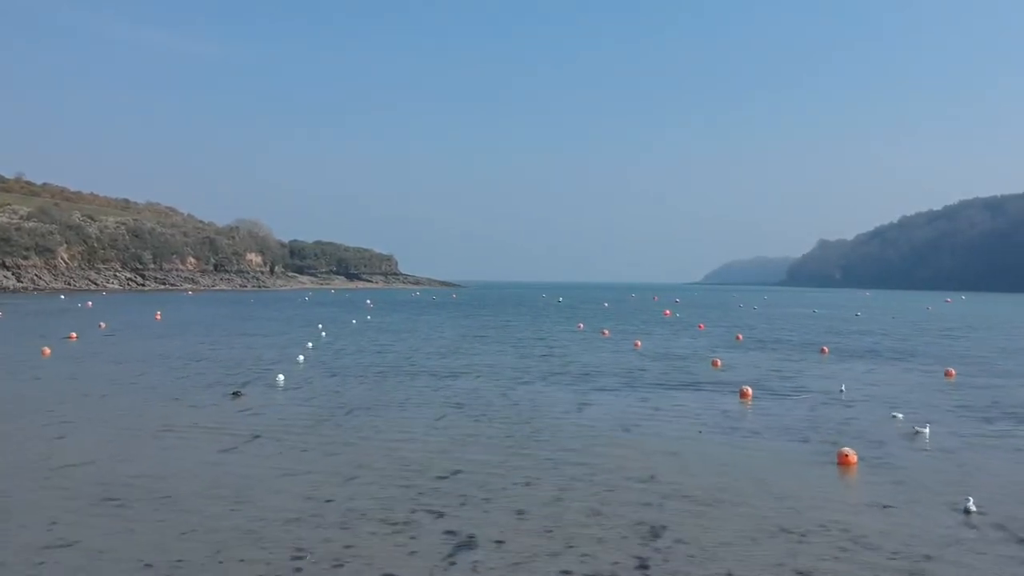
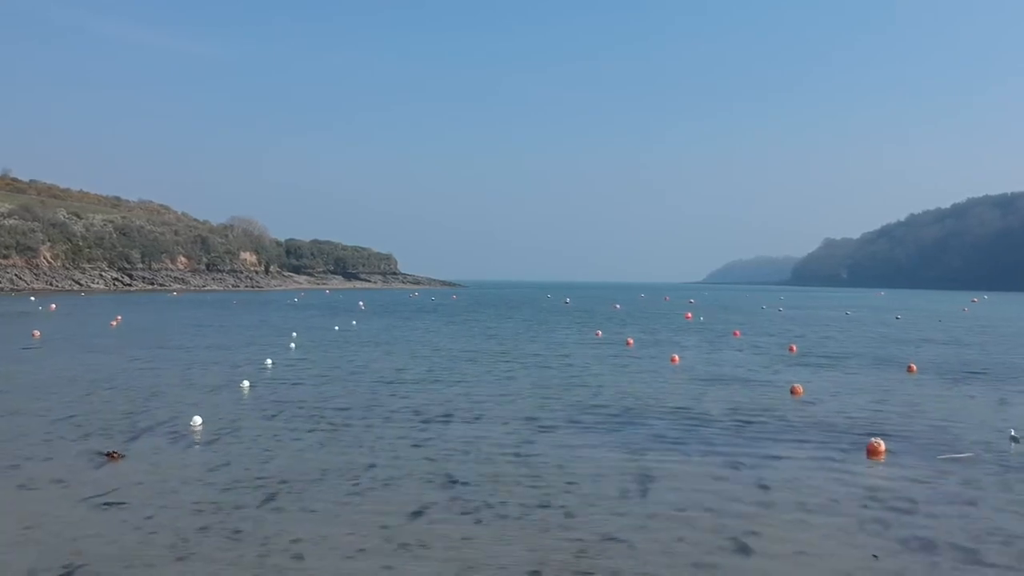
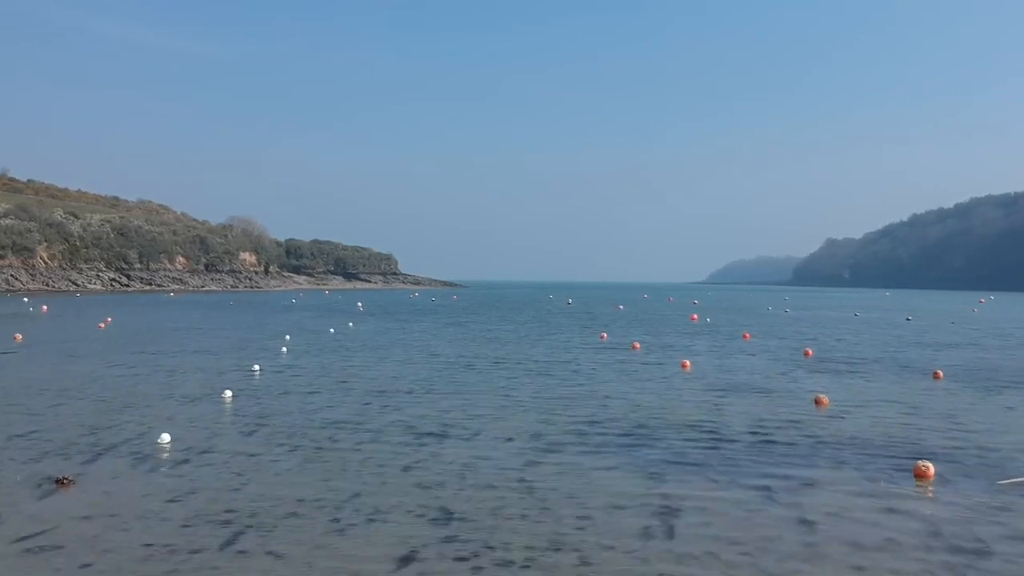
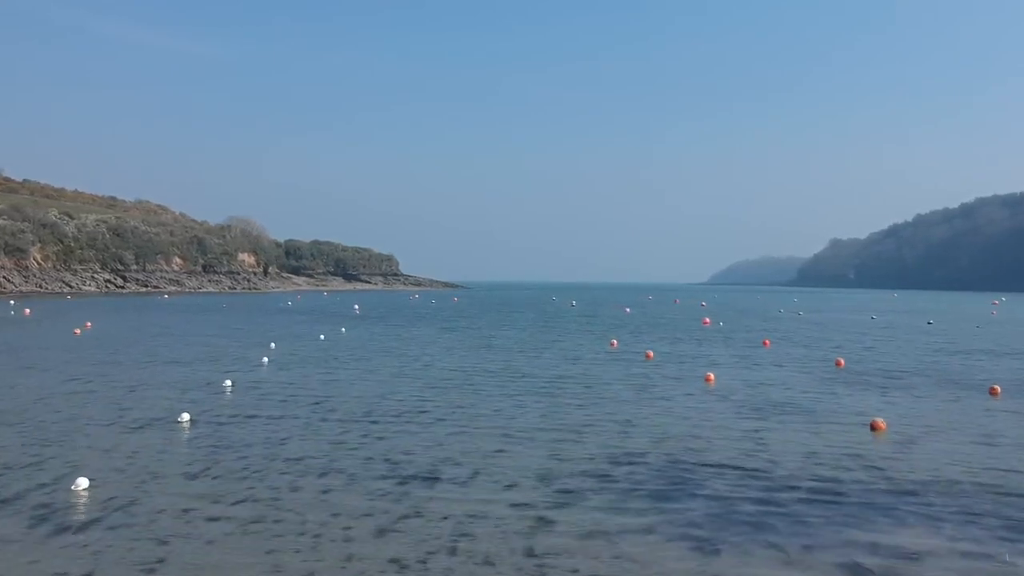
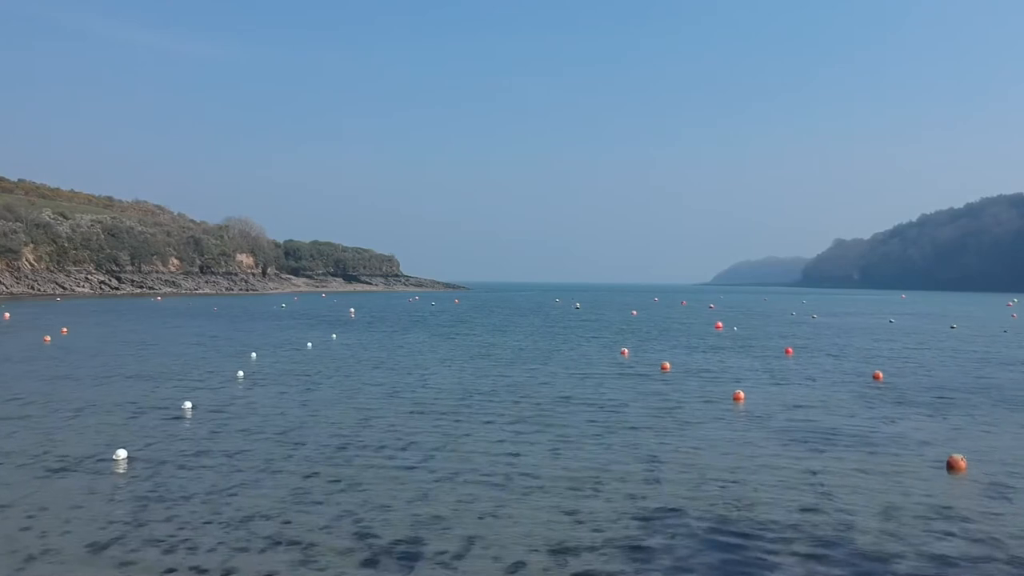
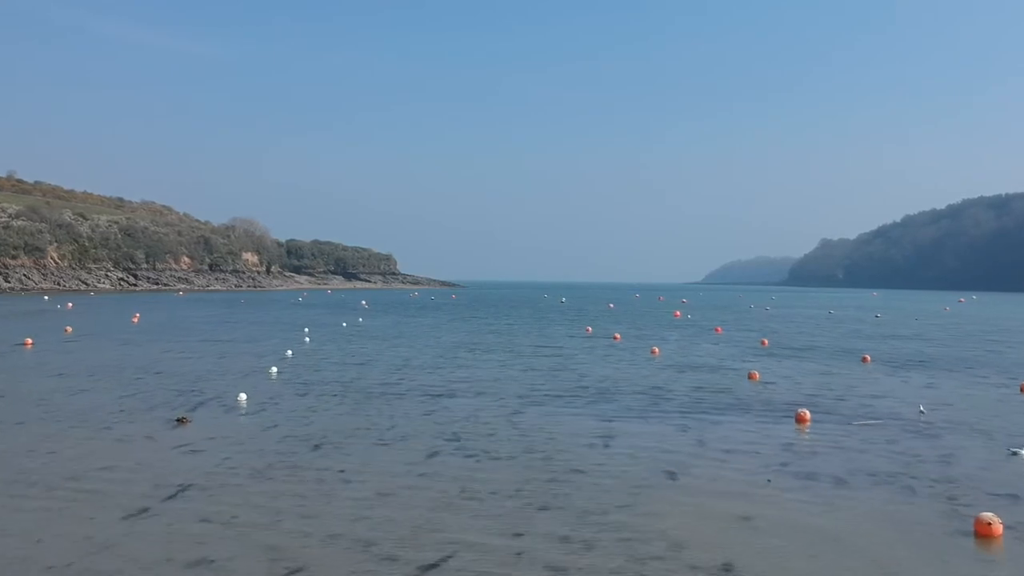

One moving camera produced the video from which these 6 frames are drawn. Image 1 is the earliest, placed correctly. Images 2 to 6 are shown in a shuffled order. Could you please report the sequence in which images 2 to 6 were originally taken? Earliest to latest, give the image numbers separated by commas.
6, 2, 3, 4, 5
